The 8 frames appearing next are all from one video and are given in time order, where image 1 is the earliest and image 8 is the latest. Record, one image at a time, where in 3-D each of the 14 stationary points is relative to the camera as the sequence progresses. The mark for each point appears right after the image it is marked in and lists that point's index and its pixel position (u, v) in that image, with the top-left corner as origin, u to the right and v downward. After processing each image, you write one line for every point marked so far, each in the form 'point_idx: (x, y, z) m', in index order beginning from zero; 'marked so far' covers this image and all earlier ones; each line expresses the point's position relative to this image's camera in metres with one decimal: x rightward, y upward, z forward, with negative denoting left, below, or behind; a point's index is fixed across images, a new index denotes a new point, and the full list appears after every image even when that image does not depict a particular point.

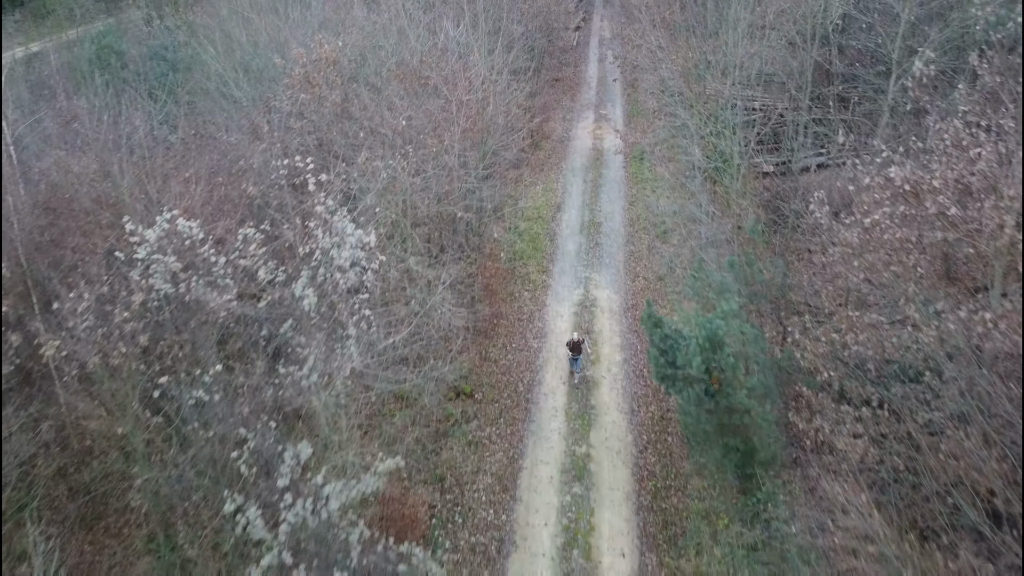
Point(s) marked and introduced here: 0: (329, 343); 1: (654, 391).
0: (-5.0, -1.3, +11.6) m
1: (+6.5, -4.7, +19.3) m
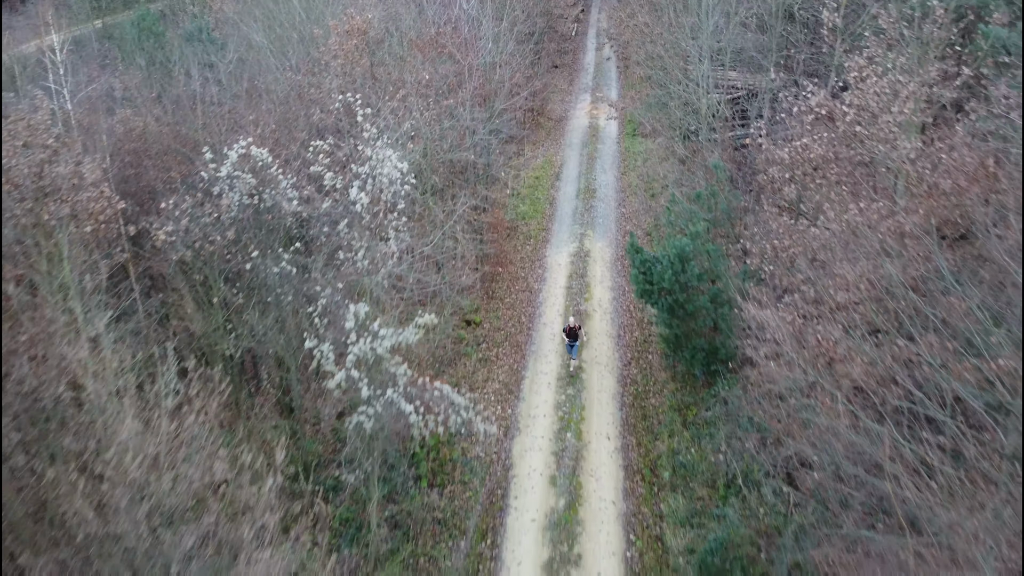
0: (-4.8, +1.7, +14.6) m
1: (+6.6, -1.7, +22.3) m
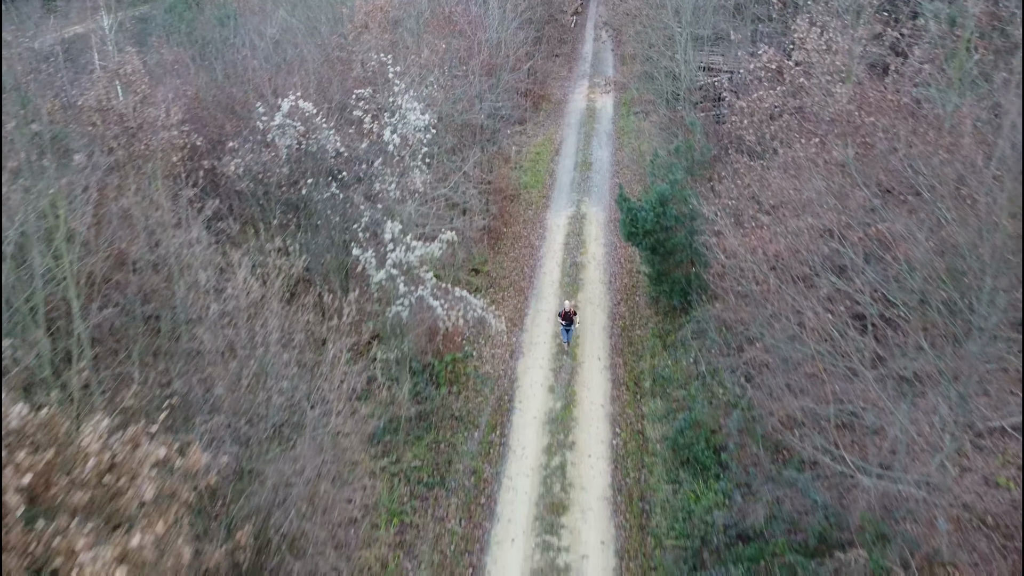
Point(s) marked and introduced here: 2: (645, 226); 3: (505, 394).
0: (-4.6, +4.5, +17.5) m
1: (+6.9, +1.2, +25.2) m
2: (+6.4, +2.7, +20.0) m
3: (-0.3, -4.9, +19.4) m
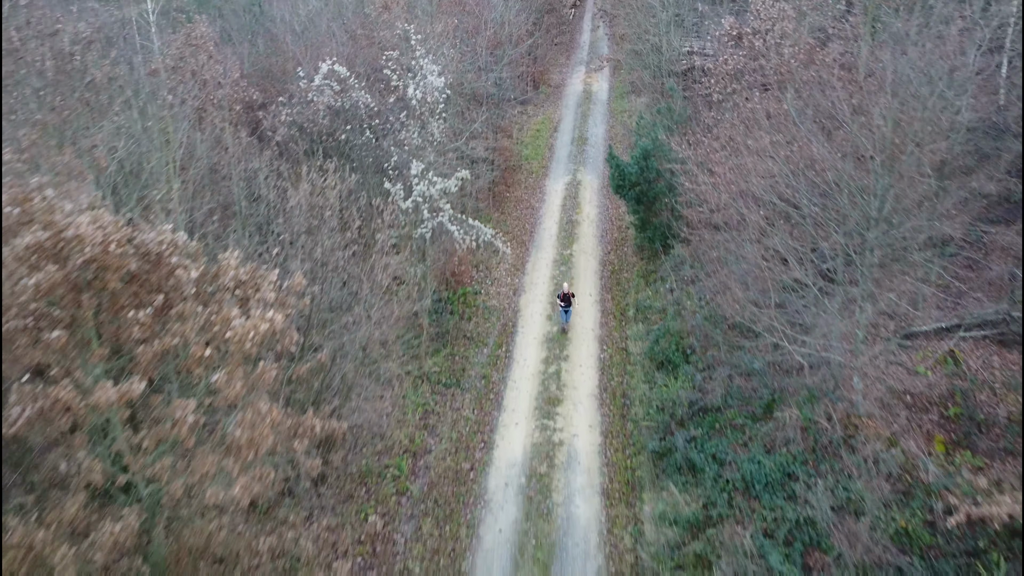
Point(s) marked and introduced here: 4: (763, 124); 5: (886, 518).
0: (-4.4, +7.7, +20.6) m
1: (+7.0, +4.3, +28.3) m
2: (+6.5, +5.8, +23.2) m
3: (-0.1, -1.8, +22.5) m
4: (+11.0, +7.2, +18.6) m
5: (+11.6, -7.0, +13.2) m
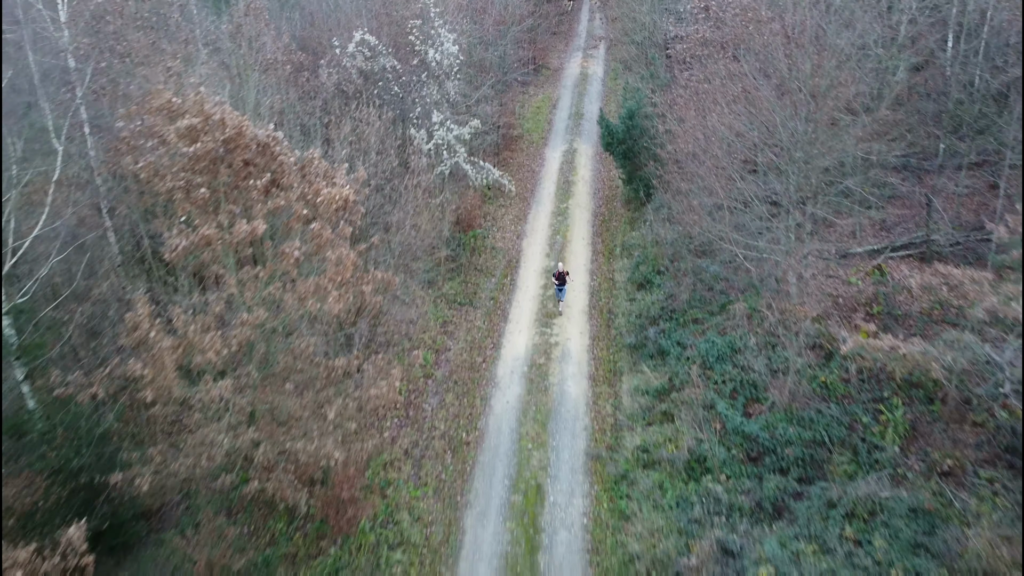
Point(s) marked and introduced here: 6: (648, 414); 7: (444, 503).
0: (-4.2, +11.3, +24.3) m
1: (+7.3, +8.0, +32.0) m
2: (+6.8, +9.5, +26.8) m
3: (+0.1, +1.9, +26.2) m
4: (+11.2, +10.9, +22.2) m
5: (+11.8, -3.3, +16.9) m
6: (+5.9, -5.4, +18.3) m
7: (-2.5, -8.2, +16.4) m
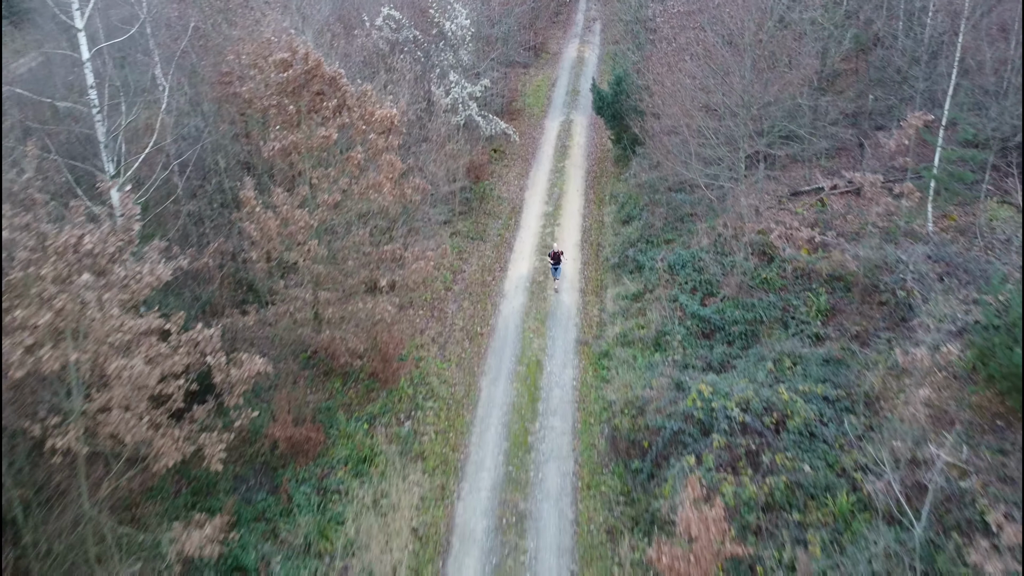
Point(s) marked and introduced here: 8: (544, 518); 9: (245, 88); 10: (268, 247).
0: (-3.9, +15.5, +28.6) m
1: (+7.5, +12.2, +36.2) m
2: (+7.0, +13.7, +31.1) m
3: (+0.4, +6.0, +30.5) m
4: (+11.5, +15.0, +26.5) m
5: (+12.1, +0.8, +21.1) m
6: (+6.1, -1.2, +22.5) m
7: (-2.3, -4.1, +20.6) m
8: (+1.2, -8.6, +15.8) m
9: (-10.1, +7.6, +16.1) m
10: (-8.9, +1.5, +15.5) m
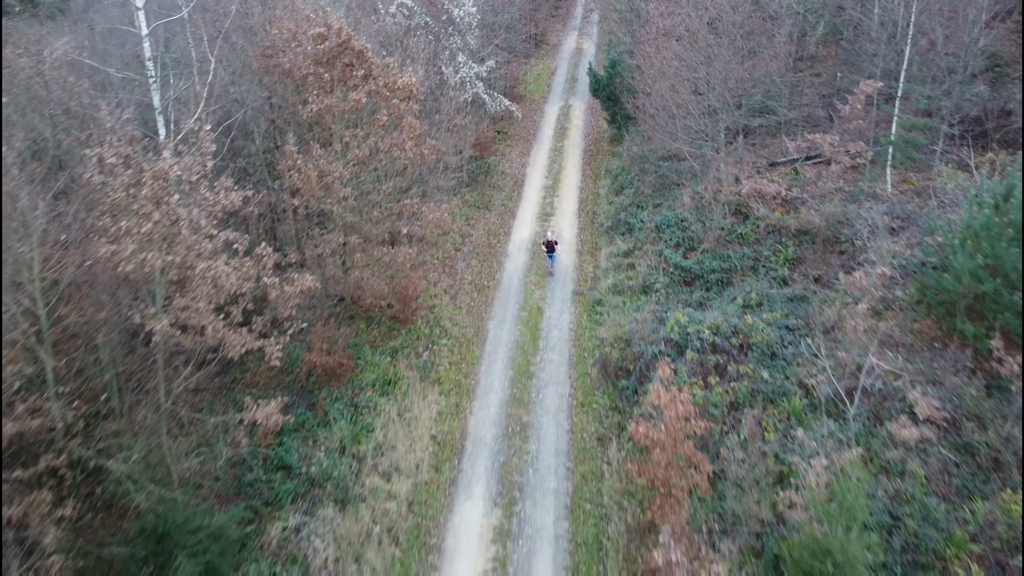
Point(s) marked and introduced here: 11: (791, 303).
0: (-3.7, +18.0, +31.2) m
1: (+7.7, +14.7, +38.8) m
2: (+7.2, +16.2, +33.6) m
3: (+0.6, +8.6, +33.0) m
4: (+11.6, +17.5, +29.0) m
5: (+12.3, +3.3, +23.7) m
6: (+6.3, +1.3, +25.1) m
7: (-2.1, -1.6, +23.2) m
8: (+1.3, -6.1, +18.4) m
9: (-9.9, +10.1, +18.6) m
10: (-8.7, +4.0, +18.1) m
11: (+13.0, -0.7, +19.7) m
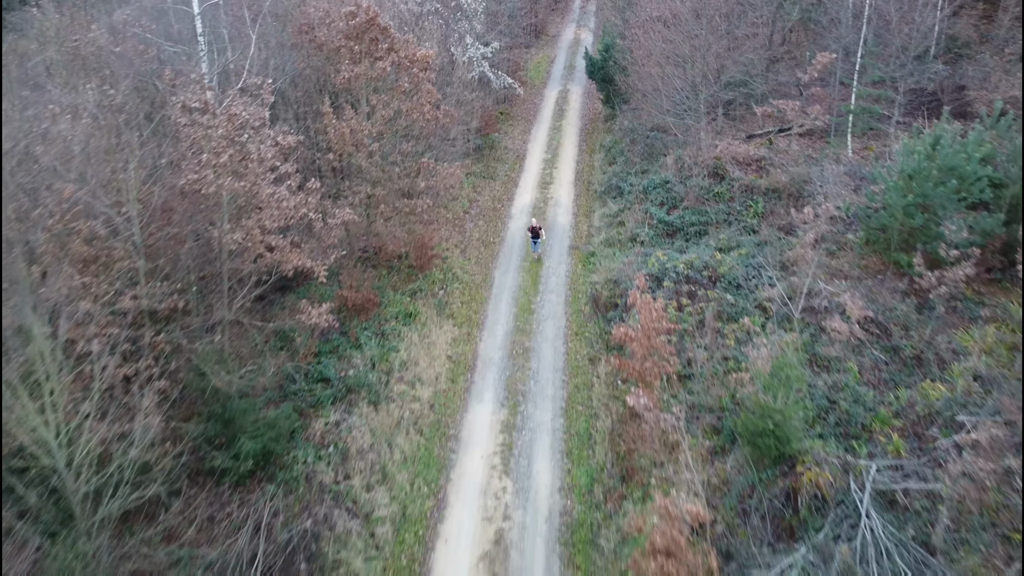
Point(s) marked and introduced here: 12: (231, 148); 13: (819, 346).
0: (-3.6, +20.9, +34.2) m
1: (+7.9, +17.6, +41.8) m
2: (+7.4, +19.1, +36.6) m
3: (+0.8, +11.5, +36.0) m
4: (+11.8, +20.5, +32.0) m
5: (+12.5, +6.3, +26.7) m
6: (+6.5, +4.2, +28.1) m
7: (-1.9, +1.4, +26.2) m
8: (+1.6, -3.1, +21.4) m
9: (-9.7, +13.0, +21.6) m
10: (-8.5, +6.9, +21.1) m
11: (+13.1, +2.3, +22.7) m
12: (-10.4, +5.2, +15.8) m
13: (+13.0, -2.5, +18.0) m
